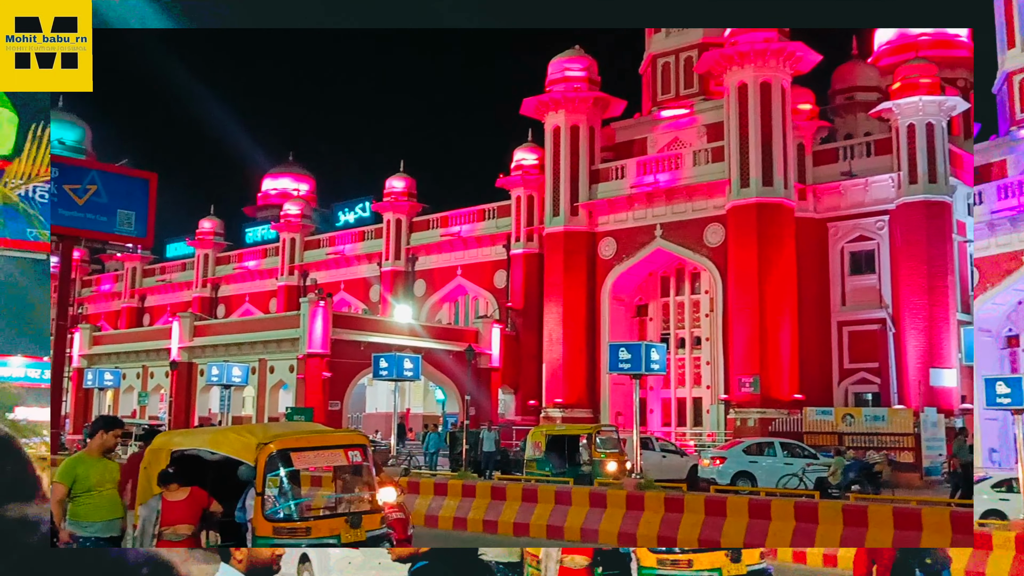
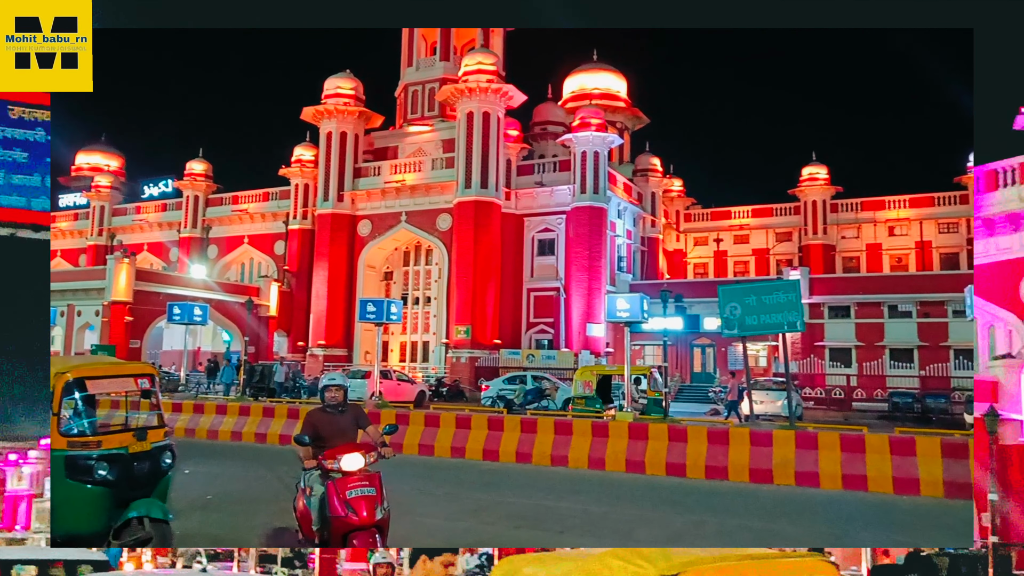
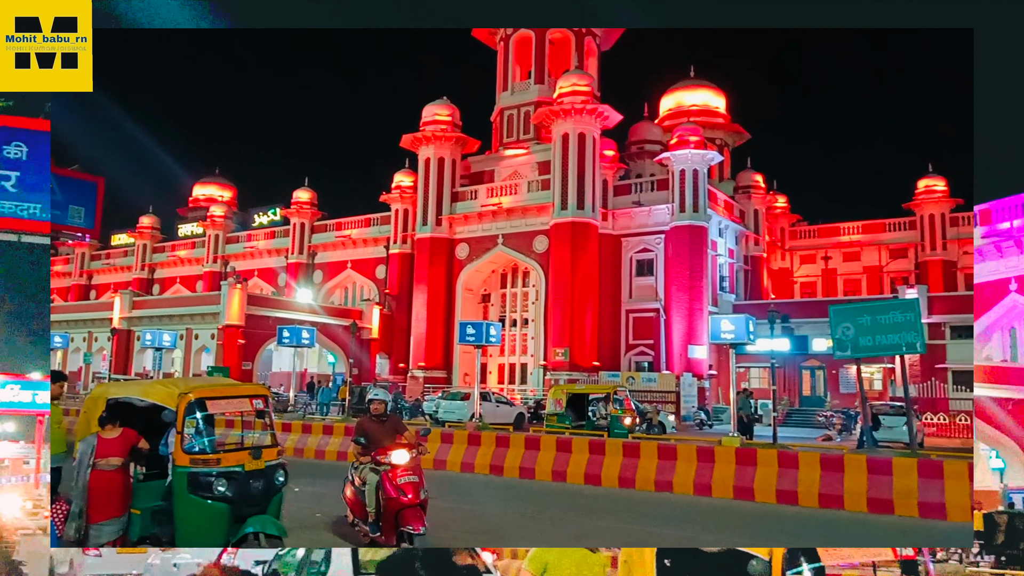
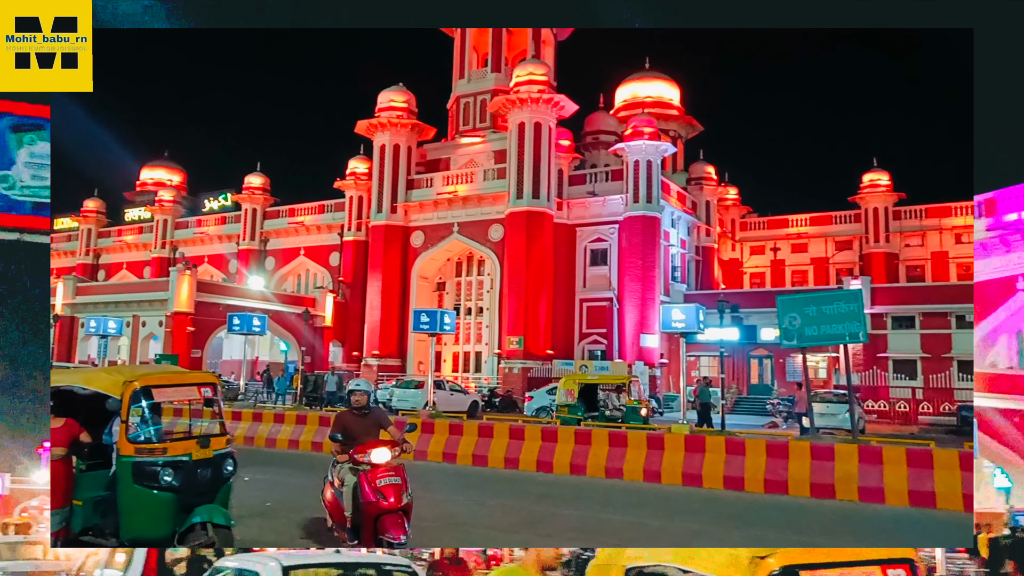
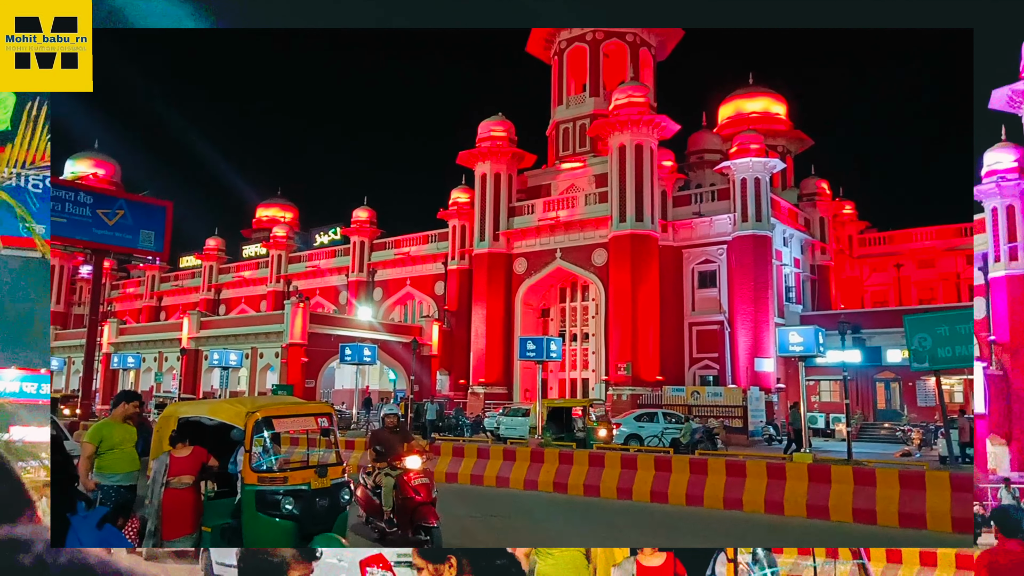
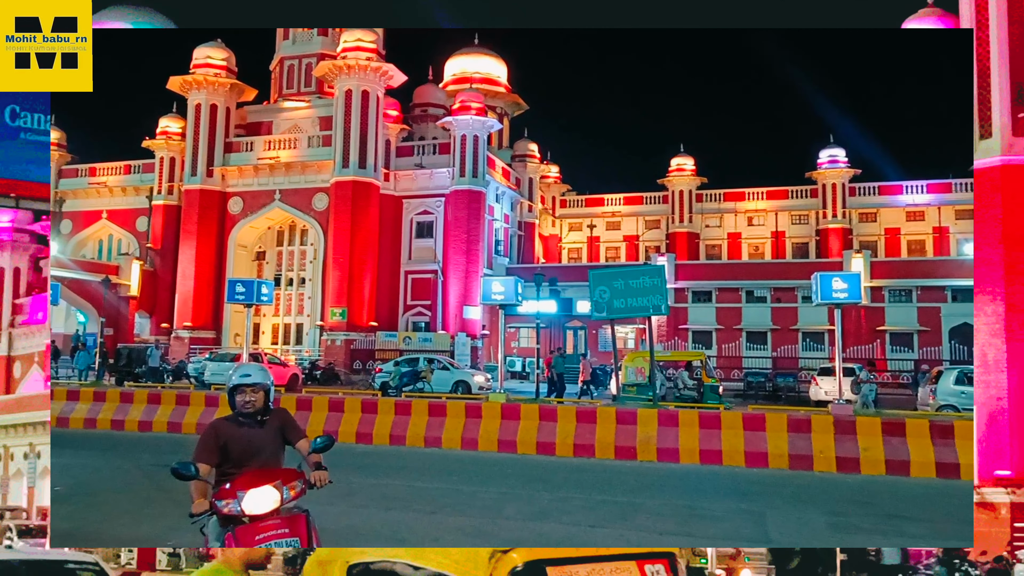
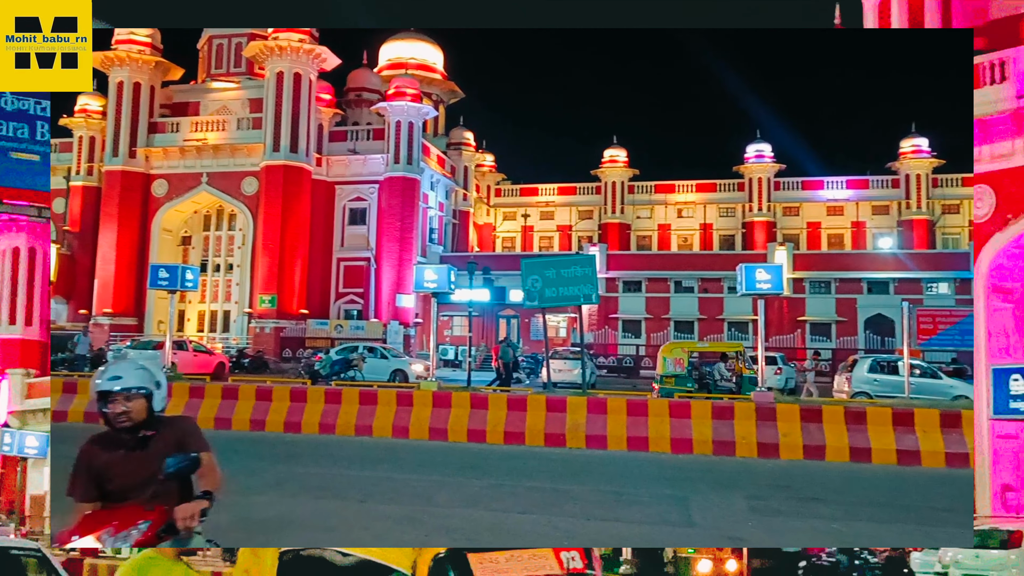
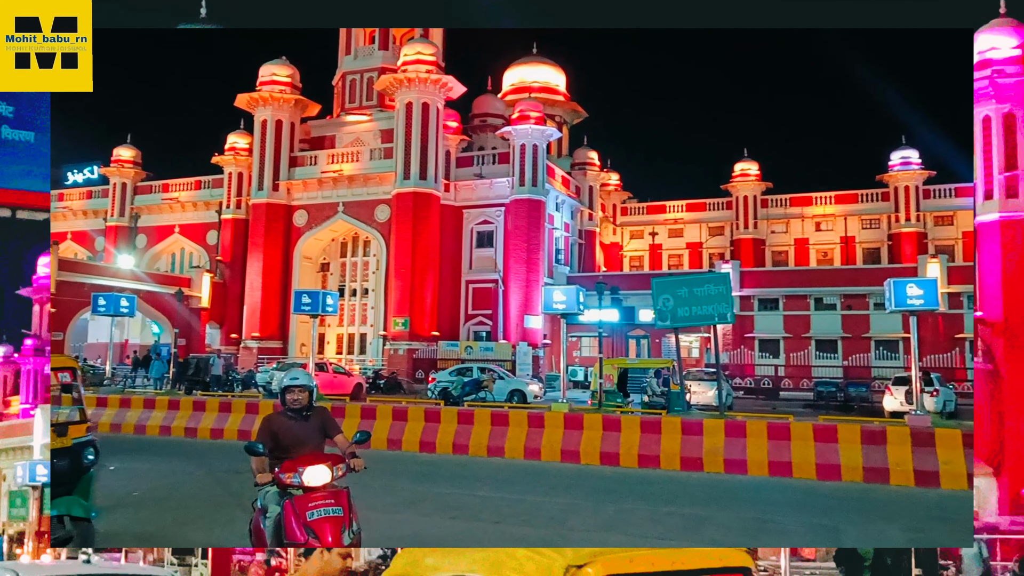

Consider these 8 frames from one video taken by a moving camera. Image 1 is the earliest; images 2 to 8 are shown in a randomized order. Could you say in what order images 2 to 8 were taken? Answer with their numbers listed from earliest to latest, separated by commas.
5, 3, 4, 2, 8, 6, 7
